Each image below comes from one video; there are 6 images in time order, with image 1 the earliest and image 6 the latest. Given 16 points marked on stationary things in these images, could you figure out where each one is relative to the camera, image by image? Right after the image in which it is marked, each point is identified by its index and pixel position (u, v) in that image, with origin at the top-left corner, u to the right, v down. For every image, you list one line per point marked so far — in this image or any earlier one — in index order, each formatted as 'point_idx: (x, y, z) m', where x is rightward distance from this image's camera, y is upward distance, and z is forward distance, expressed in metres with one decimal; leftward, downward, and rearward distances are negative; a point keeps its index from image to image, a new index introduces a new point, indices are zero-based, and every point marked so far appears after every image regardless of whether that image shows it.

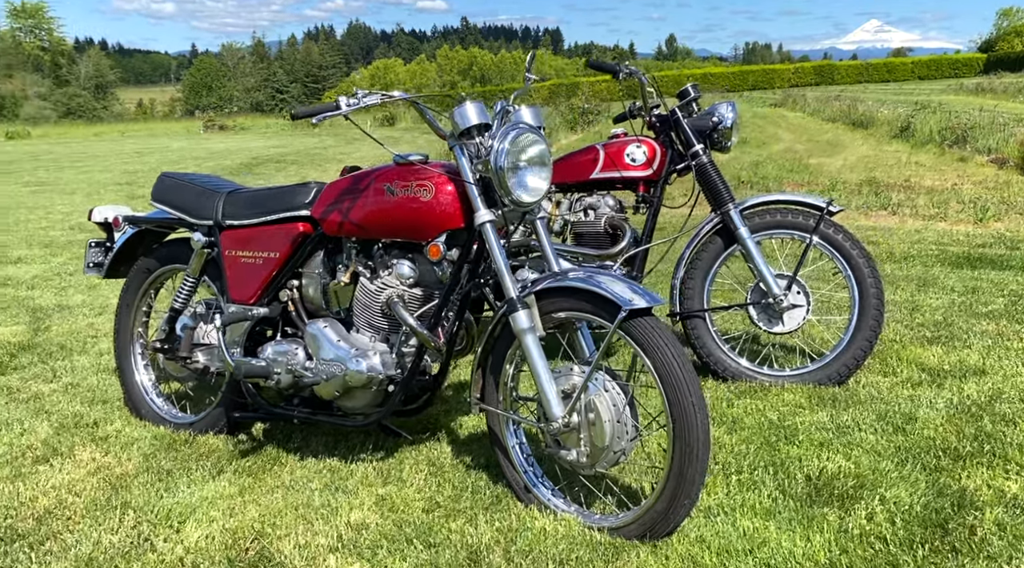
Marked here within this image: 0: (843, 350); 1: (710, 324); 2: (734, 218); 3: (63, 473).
0: (+1.6, -0.3, +4.7) m
1: (+1.0, -0.2, +4.9) m
2: (+1.1, +0.3, +4.8) m
3: (-1.8, -0.8, +3.8) m
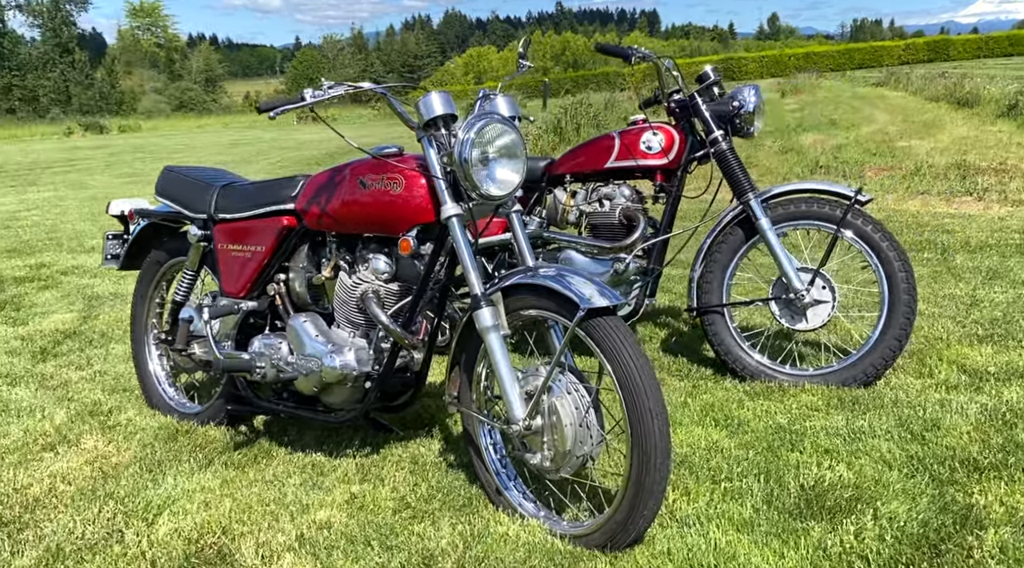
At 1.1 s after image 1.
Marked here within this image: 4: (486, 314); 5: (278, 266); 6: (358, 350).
0: (+1.7, -0.3, +4.4) m
1: (+1.1, -0.2, +4.6) m
2: (+1.2, +0.4, +4.5) m
3: (-1.9, -0.7, +3.9) m
4: (-0.1, -0.1, +3.1) m
5: (-0.9, +0.1, +3.8) m
6: (-0.6, -0.3, +3.6) m
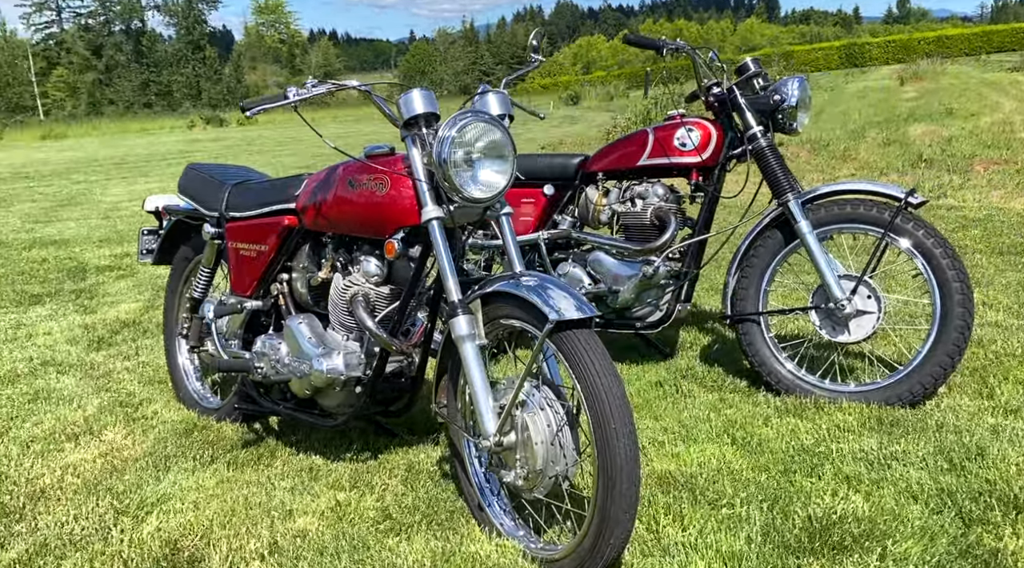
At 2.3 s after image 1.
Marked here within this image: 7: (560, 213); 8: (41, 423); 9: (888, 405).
0: (+1.7, -0.3, +4.0) m
1: (+1.2, -0.2, +4.3) m
2: (+1.3, +0.3, +4.2) m
3: (-1.9, -0.7, +4.0) m
4: (-0.2, -0.1, +3.0) m
5: (-0.9, +0.1, +3.8) m
6: (-0.6, -0.3, +3.5) m
7: (+0.2, +0.4, +4.8) m
8: (-2.2, -0.7, +4.4) m
9: (+1.6, -0.5, +4.1) m
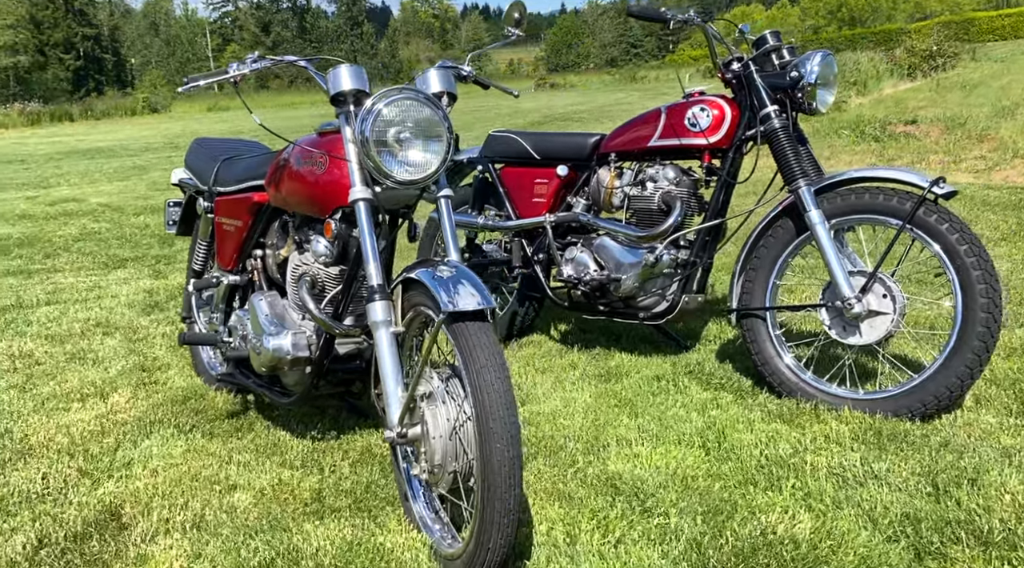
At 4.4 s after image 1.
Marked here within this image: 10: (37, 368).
0: (+1.6, -0.3, +3.6) m
1: (+1.1, -0.2, +4.0) m
2: (+1.2, +0.3, +3.8) m
3: (-1.9, -0.6, +4.2) m
4: (-0.4, -0.1, +2.9) m
5: (-1.0, +0.2, +3.8) m
6: (-0.8, -0.2, +3.5) m
7: (+0.3, +0.4, +4.6) m
8: (-2.2, -0.5, +4.7) m
9: (+1.5, -0.5, +3.7) m
10: (-2.5, -0.4, +4.9) m
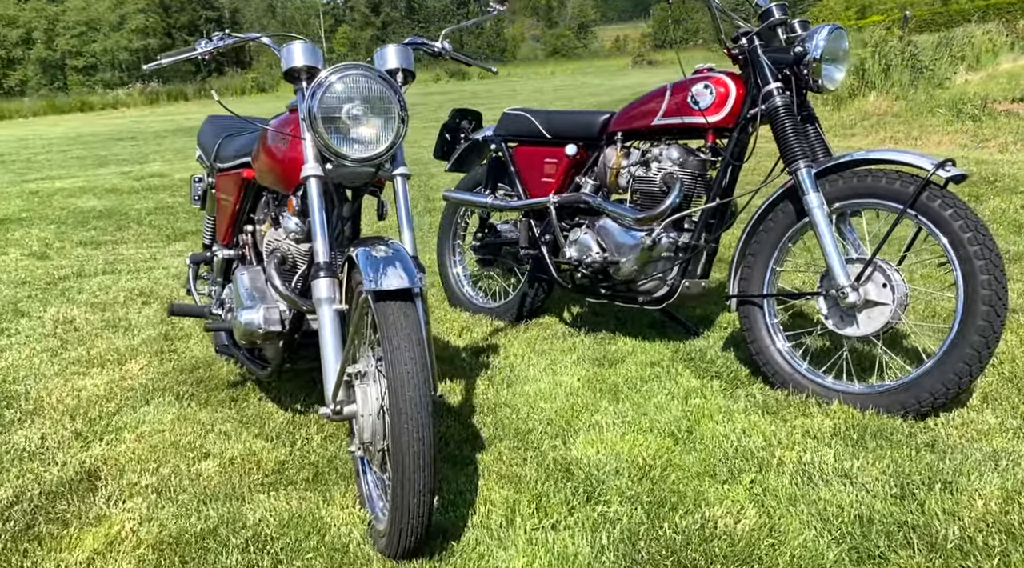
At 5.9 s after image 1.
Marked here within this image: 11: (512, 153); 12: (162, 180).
0: (+1.5, -0.3, +3.4) m
1: (+1.0, -0.1, +3.8) m
2: (+1.1, +0.4, +3.7) m
3: (-2.0, -0.4, +4.4) m
4: (-0.6, 0.0, +2.9) m
5: (-1.1, +0.3, +3.9) m
6: (-0.9, -0.1, +3.5) m
7: (+0.3, +0.5, +4.5) m
8: (-2.2, -0.3, +4.9) m
9: (+1.4, -0.5, +3.5) m
10: (-2.4, -0.3, +5.2) m
11: (0.0, +0.7, +4.8) m
12: (-4.0, +1.2, +10.7) m
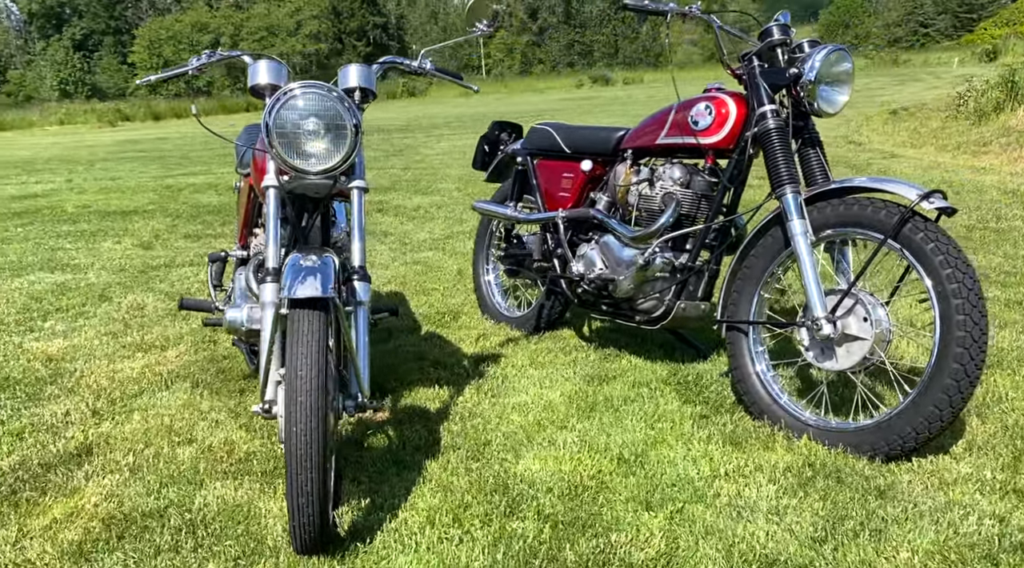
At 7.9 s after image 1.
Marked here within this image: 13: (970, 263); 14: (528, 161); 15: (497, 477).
0: (+1.3, -0.4, +3.2) m
1: (+1.0, -0.2, +3.7) m
2: (+1.0, +0.3, +3.5) m
3: (-1.9, -0.4, +4.8) m
4: (-0.8, 0.0, +3.1) m
5: (-1.1, +0.3, +4.1) m
6: (-1.0, -0.1, +3.7) m
7: (+0.4, +0.5, +4.5) m
8: (-2.1, -0.3, +5.3) m
9: (+1.2, -0.6, +3.3) m
10: (-2.2, -0.2, +5.6) m
11: (+0.1, +0.6, +4.9) m
12: (-2.8, +1.3, +11.4) m
13: (+1.5, +0.1, +3.2) m
14: (+0.1, +0.6, +4.9) m
15: (0.0, -0.7, +3.2) m
